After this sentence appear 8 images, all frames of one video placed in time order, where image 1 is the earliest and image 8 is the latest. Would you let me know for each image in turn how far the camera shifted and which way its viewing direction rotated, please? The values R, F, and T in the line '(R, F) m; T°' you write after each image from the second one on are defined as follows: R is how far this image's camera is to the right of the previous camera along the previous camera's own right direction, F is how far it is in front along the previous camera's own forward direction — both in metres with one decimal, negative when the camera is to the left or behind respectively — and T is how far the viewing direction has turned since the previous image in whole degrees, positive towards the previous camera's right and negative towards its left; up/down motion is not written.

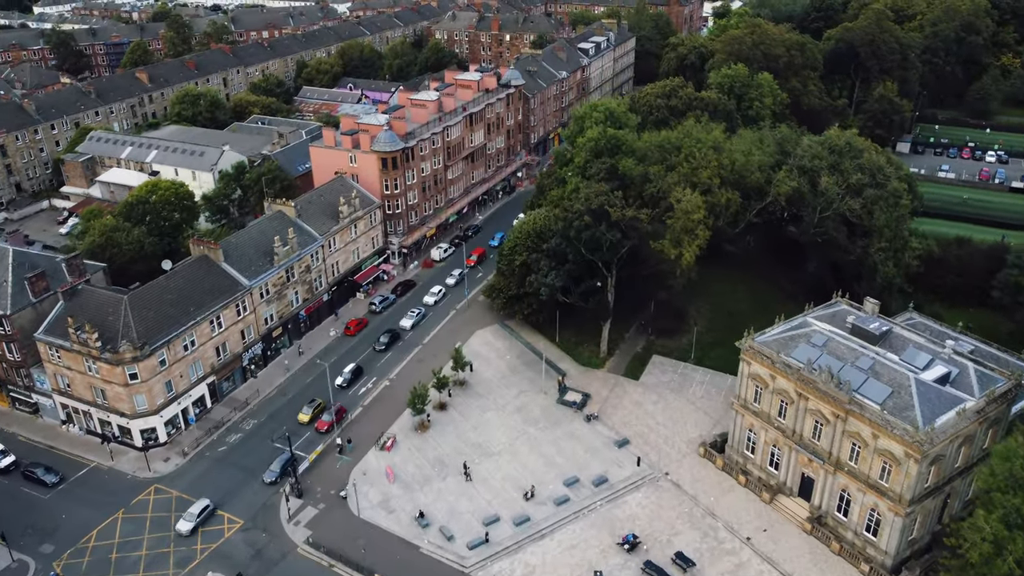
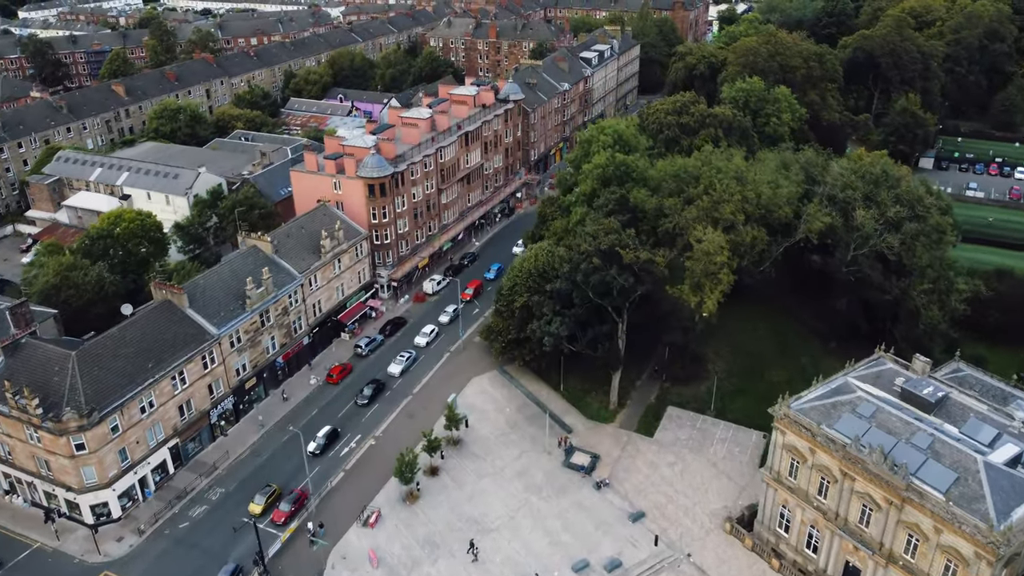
(0.0, +5.9) m; 0°
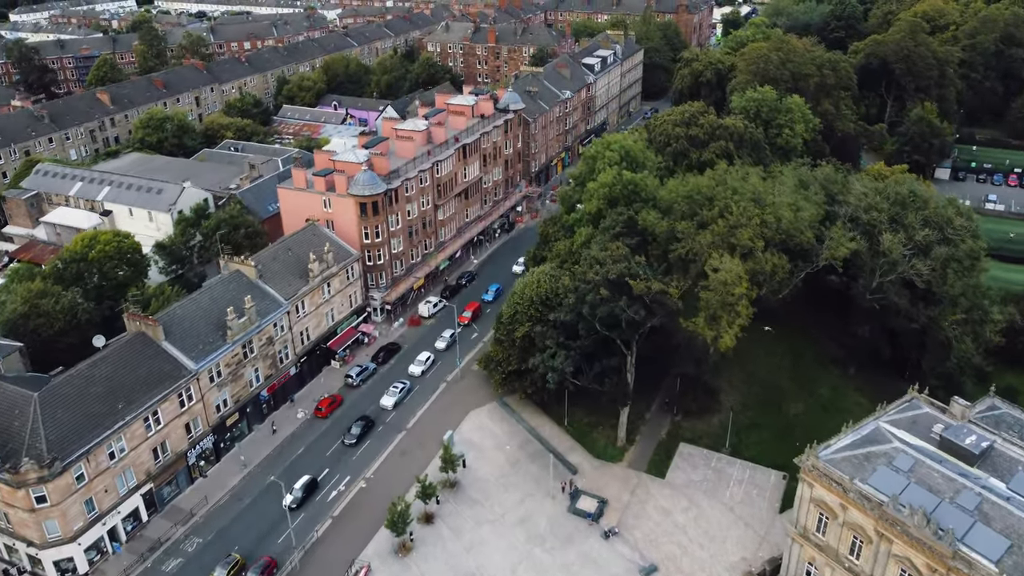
(-0.1, +3.6) m; 0°
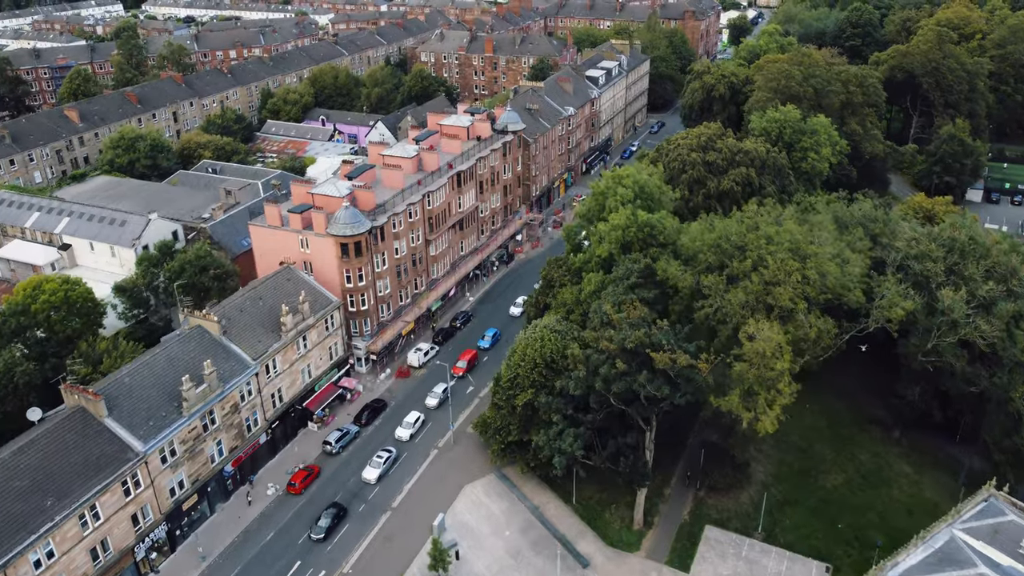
(-0.1, +6.6) m; 0°
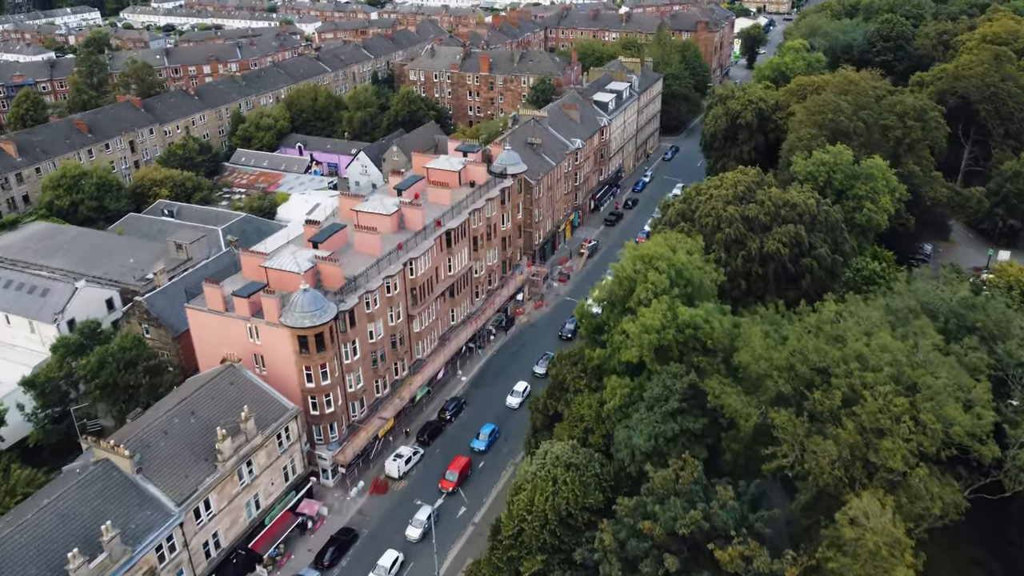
(-0.2, +10.9) m; 0°
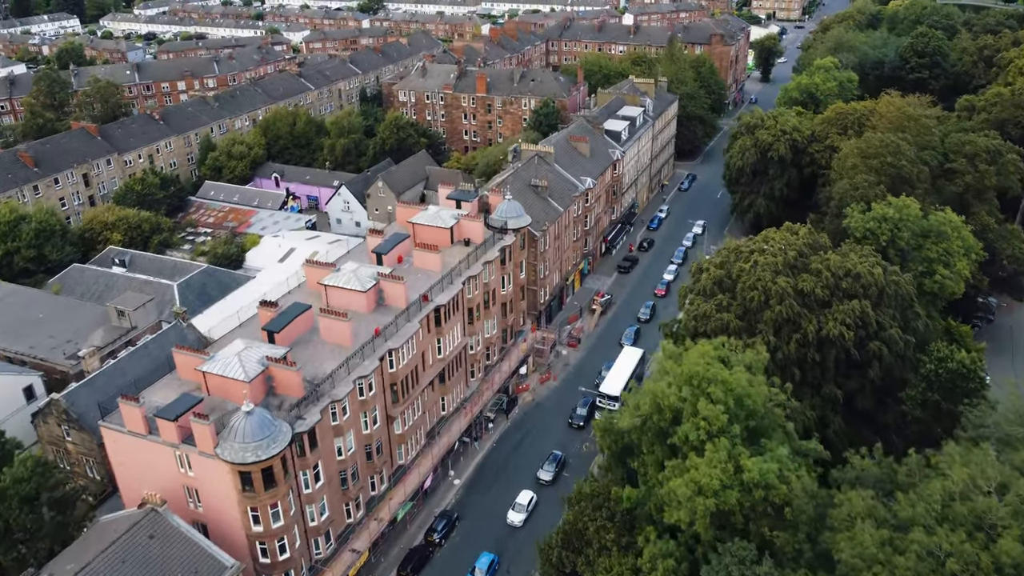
(-0.3, +9.6) m; 0°
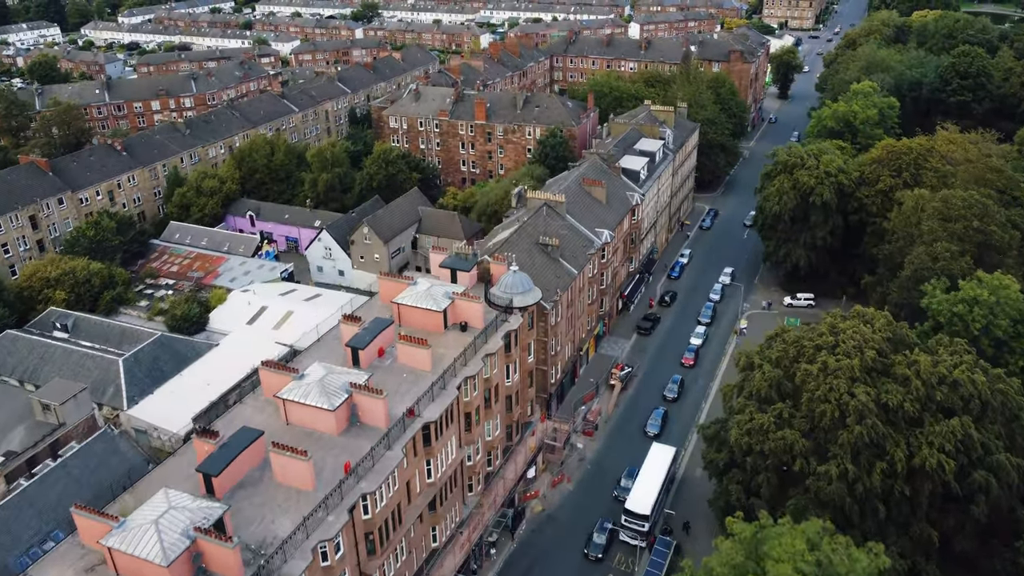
(-0.4, +9.2) m; 0°
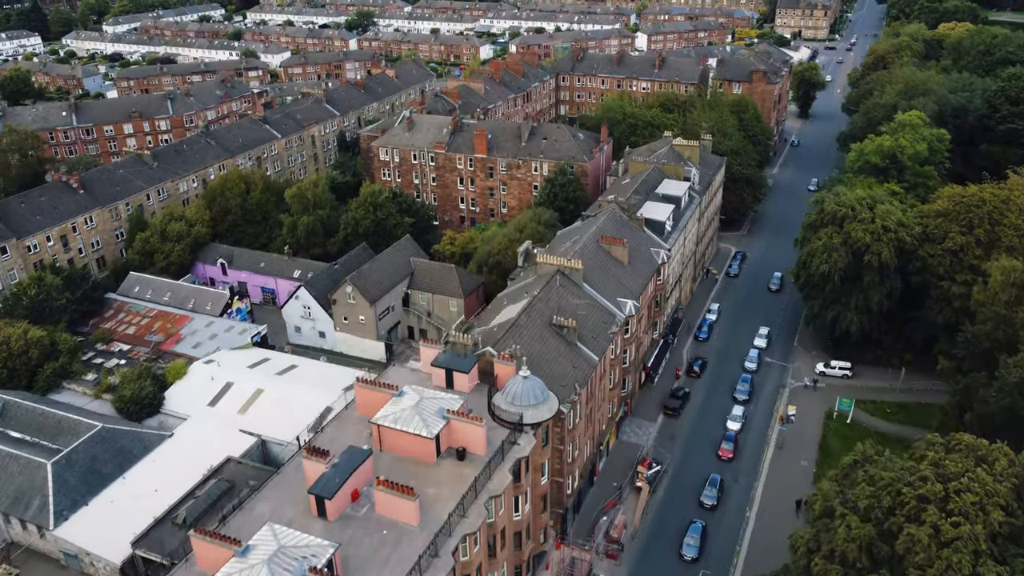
(-0.5, +8.7) m; 0°
